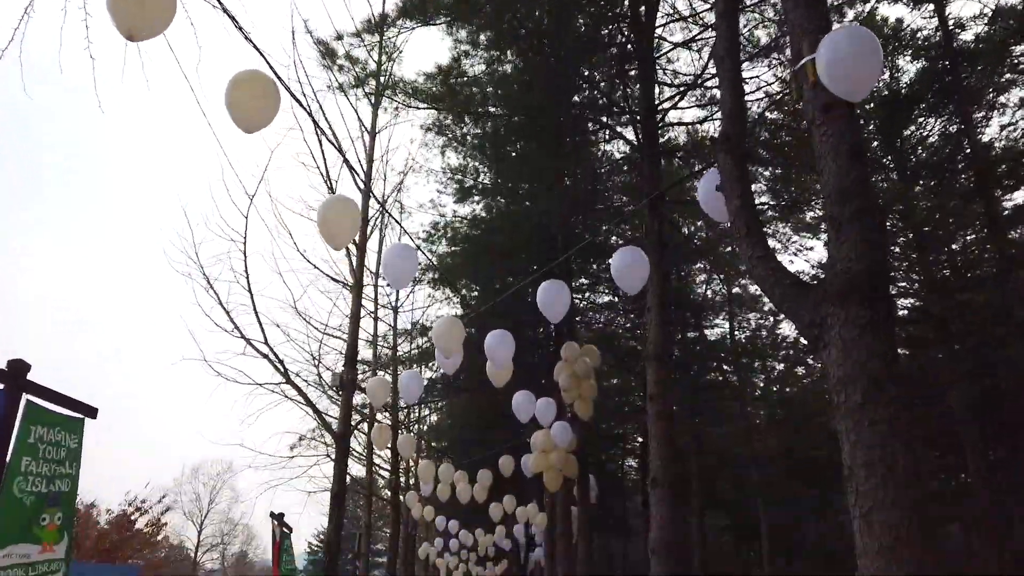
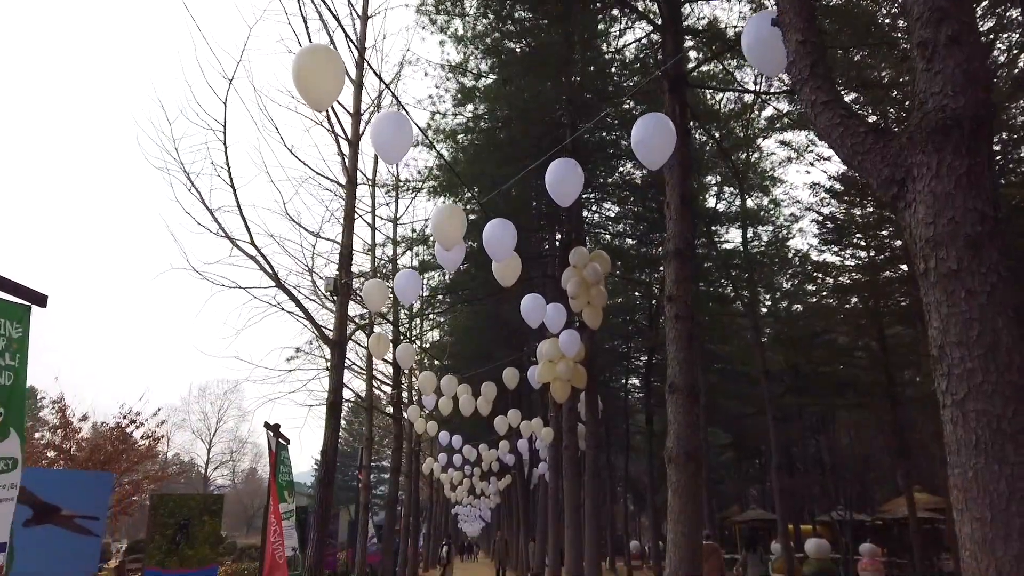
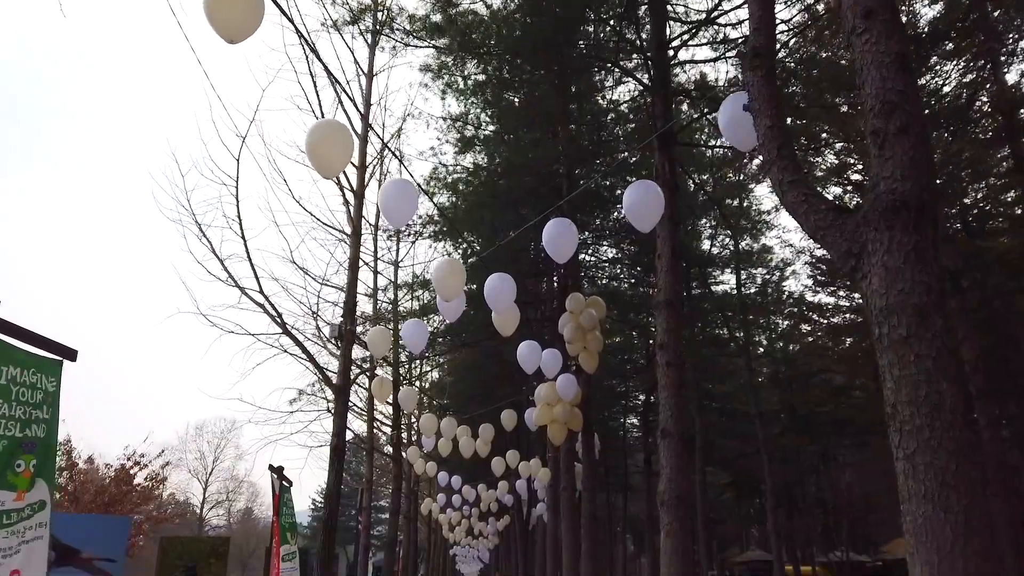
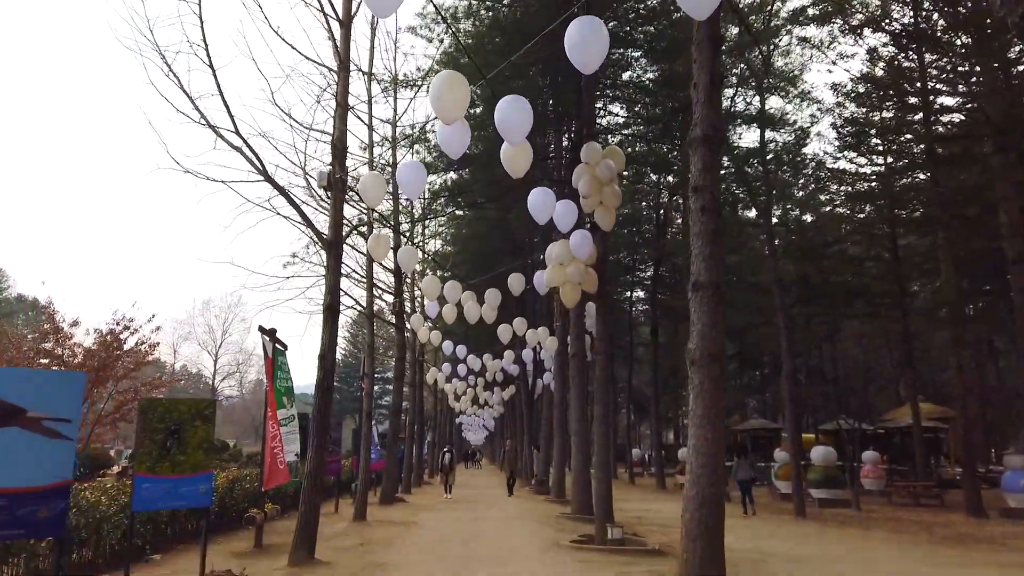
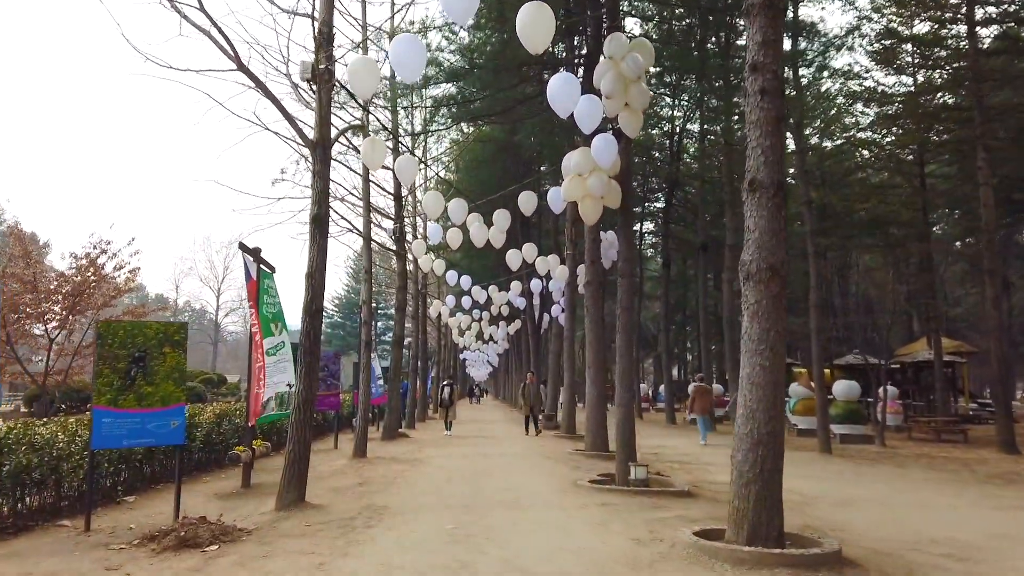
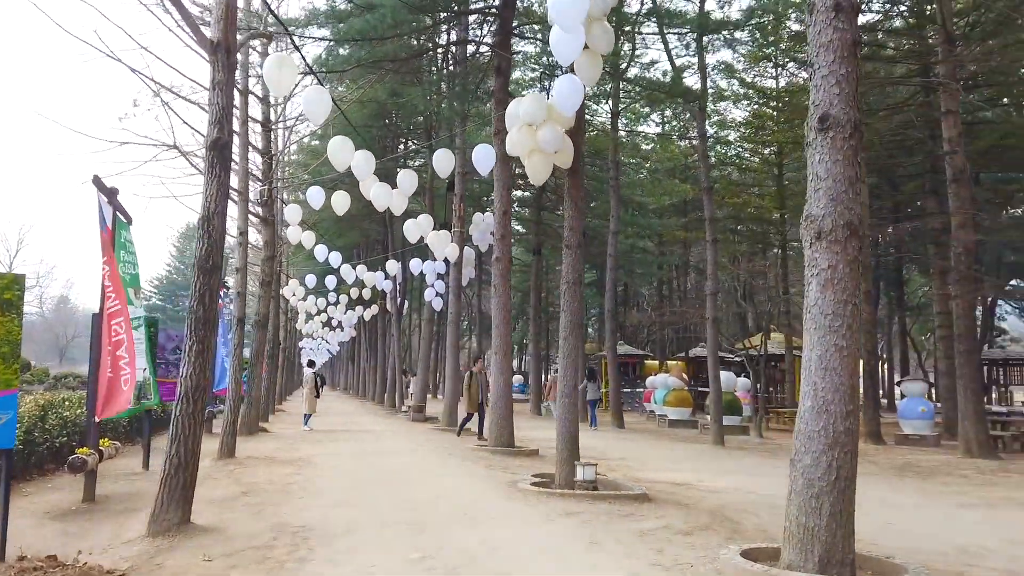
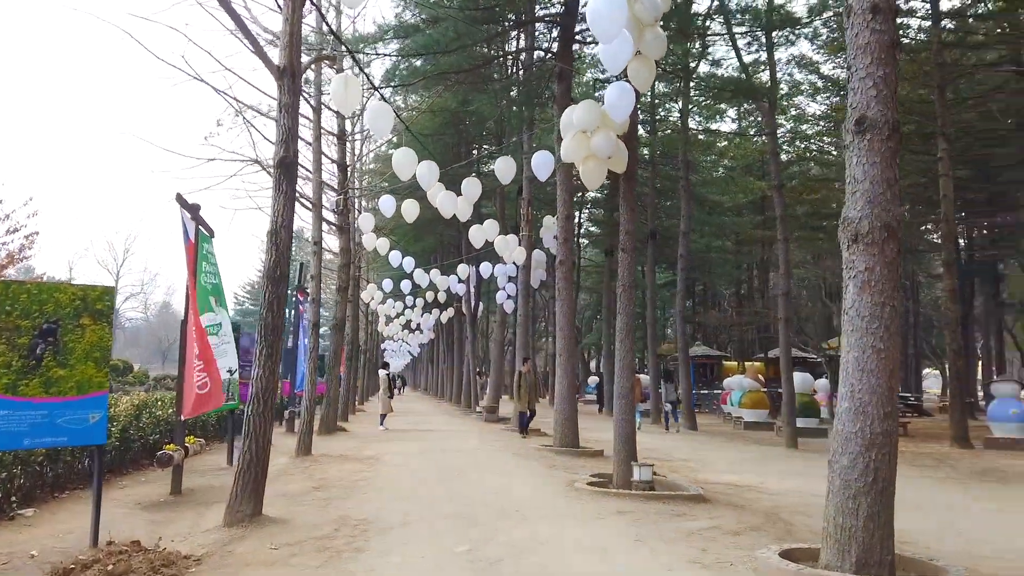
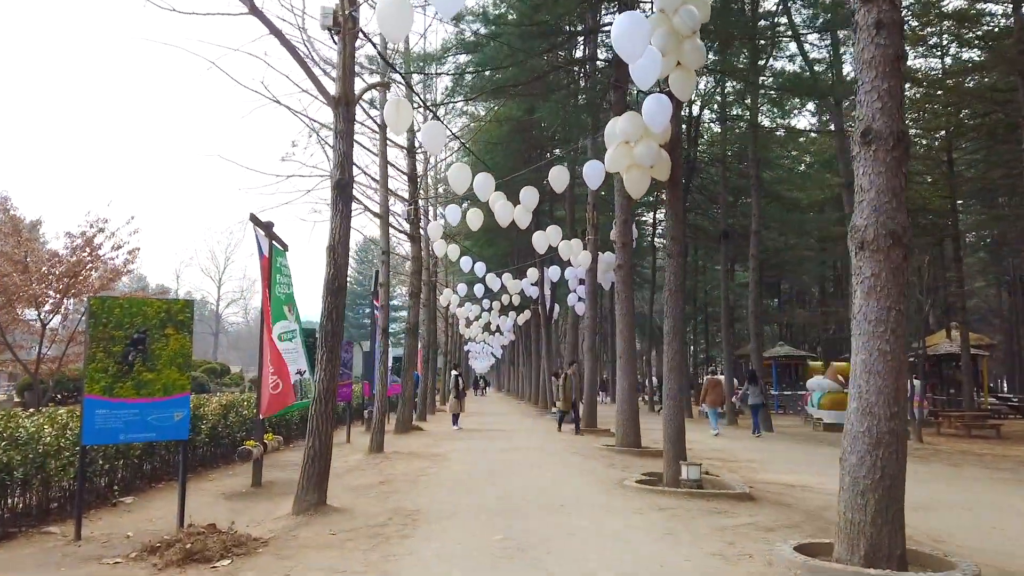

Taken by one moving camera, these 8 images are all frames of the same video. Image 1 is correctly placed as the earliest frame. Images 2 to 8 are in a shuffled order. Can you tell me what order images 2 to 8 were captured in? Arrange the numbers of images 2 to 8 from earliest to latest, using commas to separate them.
3, 2, 4, 5, 8, 7, 6
